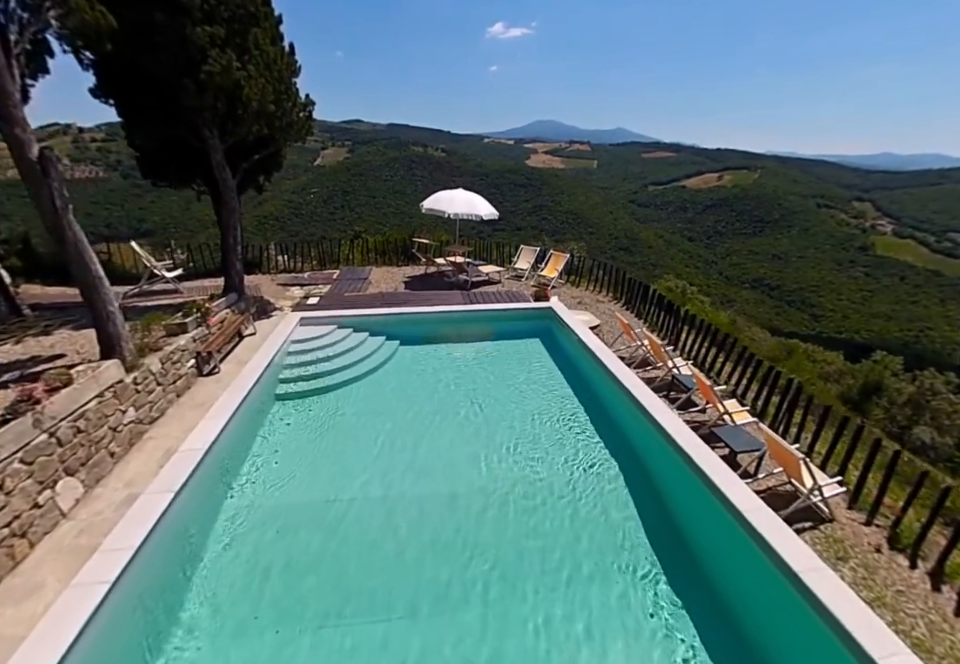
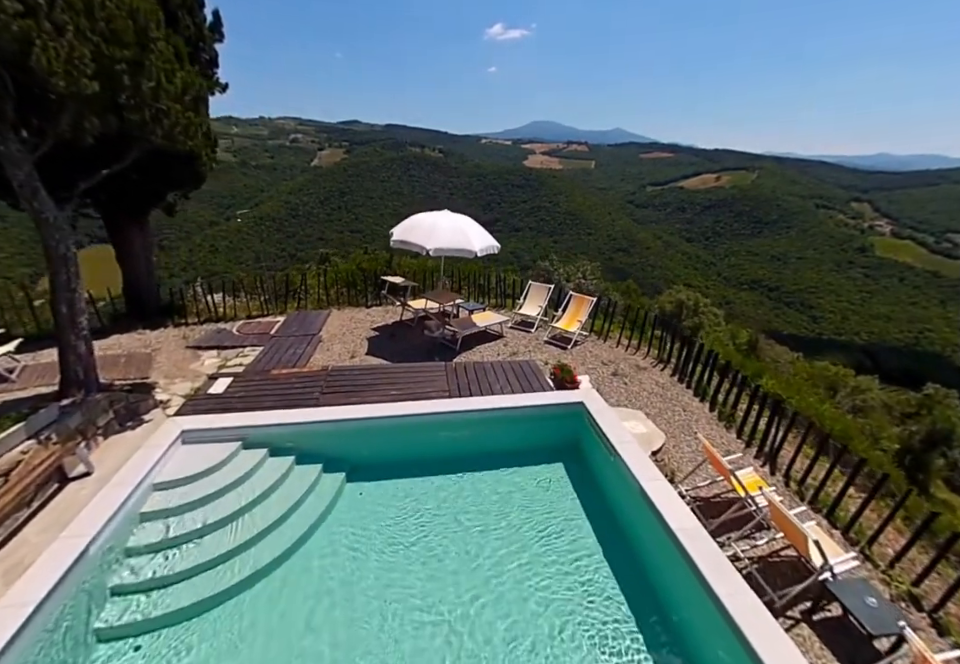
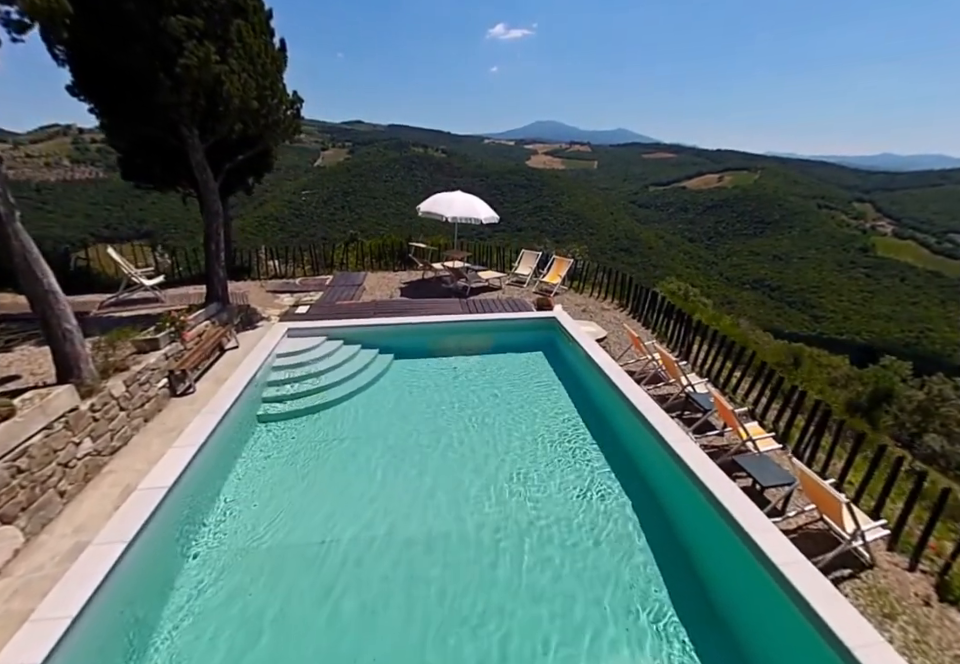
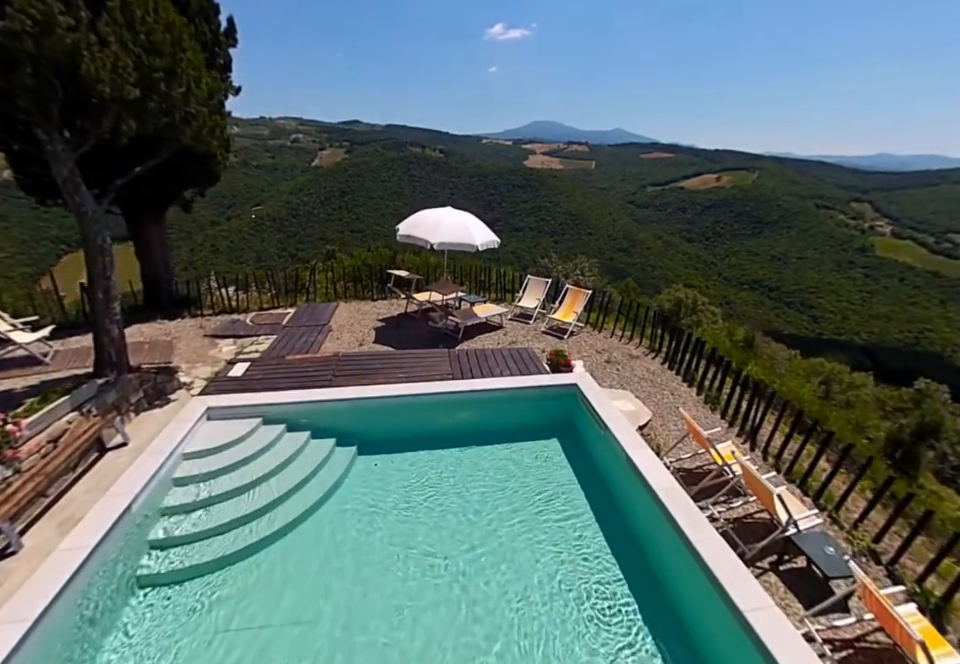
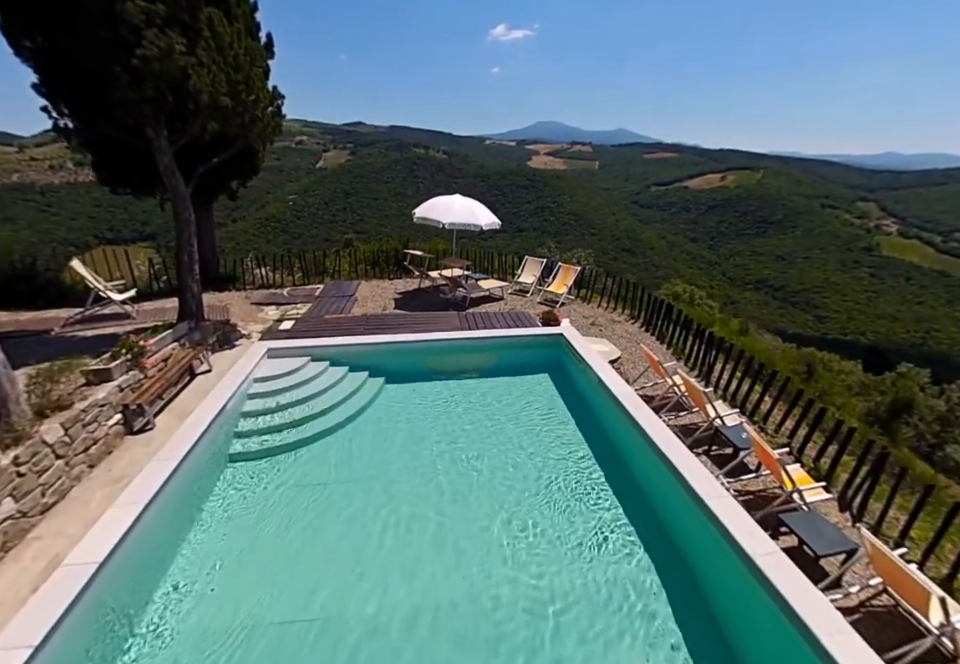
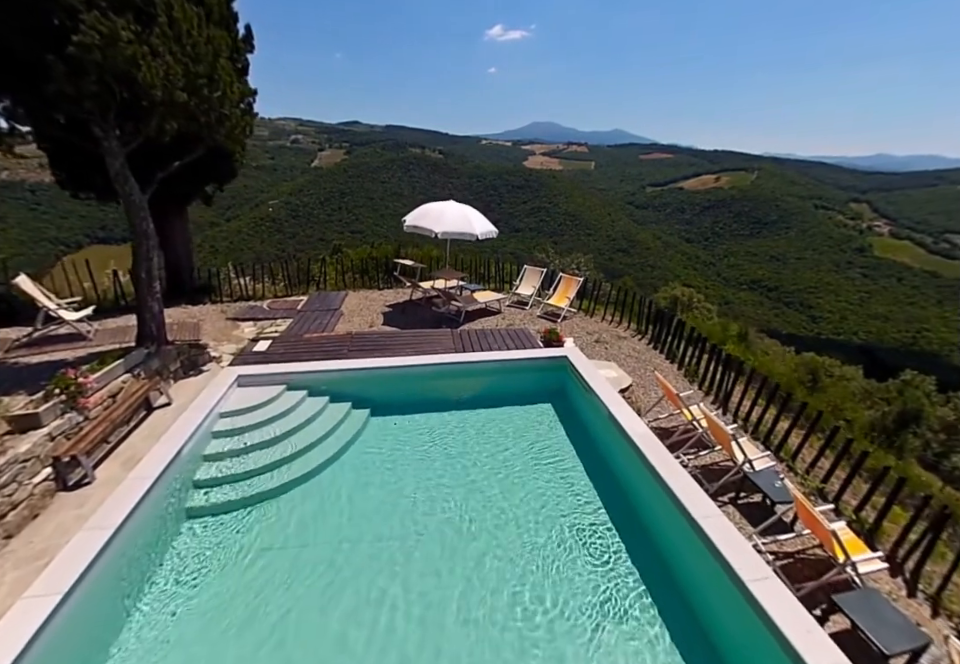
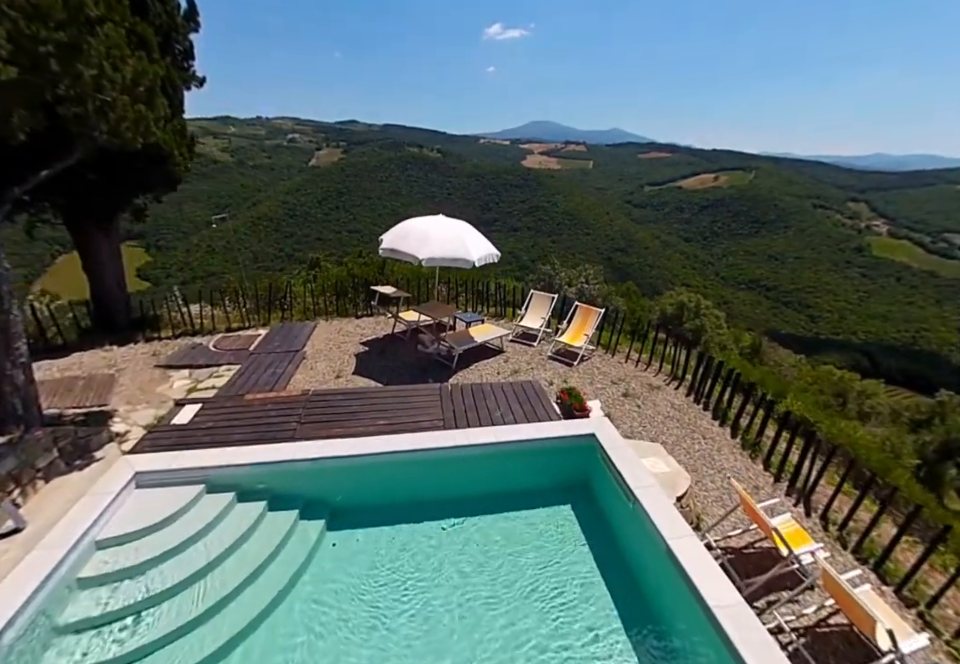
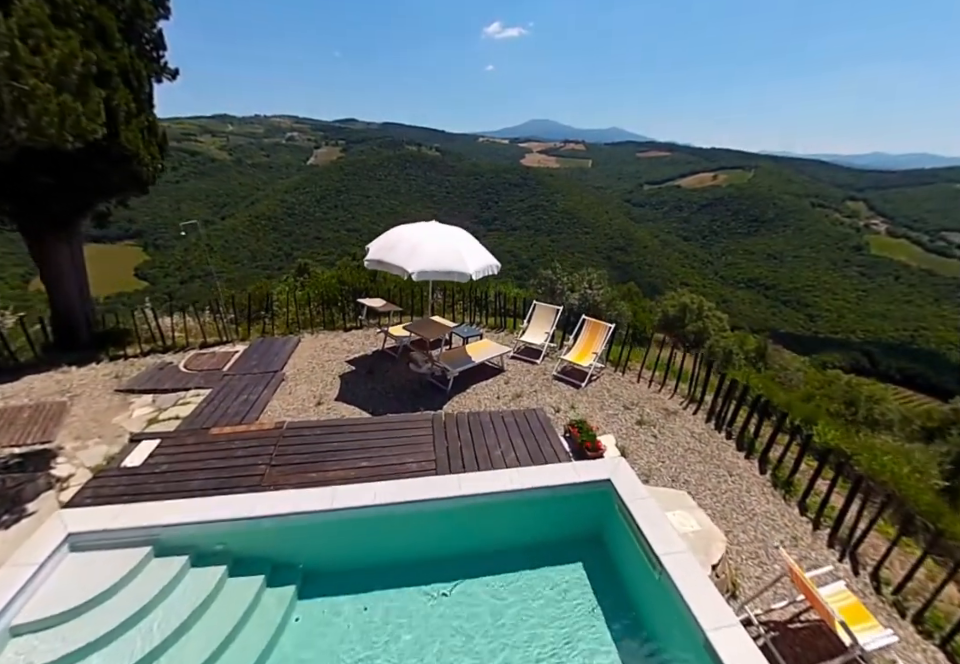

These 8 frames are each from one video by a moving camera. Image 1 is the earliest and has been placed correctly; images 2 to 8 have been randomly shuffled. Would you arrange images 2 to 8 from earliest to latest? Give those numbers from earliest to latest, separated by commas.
3, 5, 6, 4, 2, 7, 8
